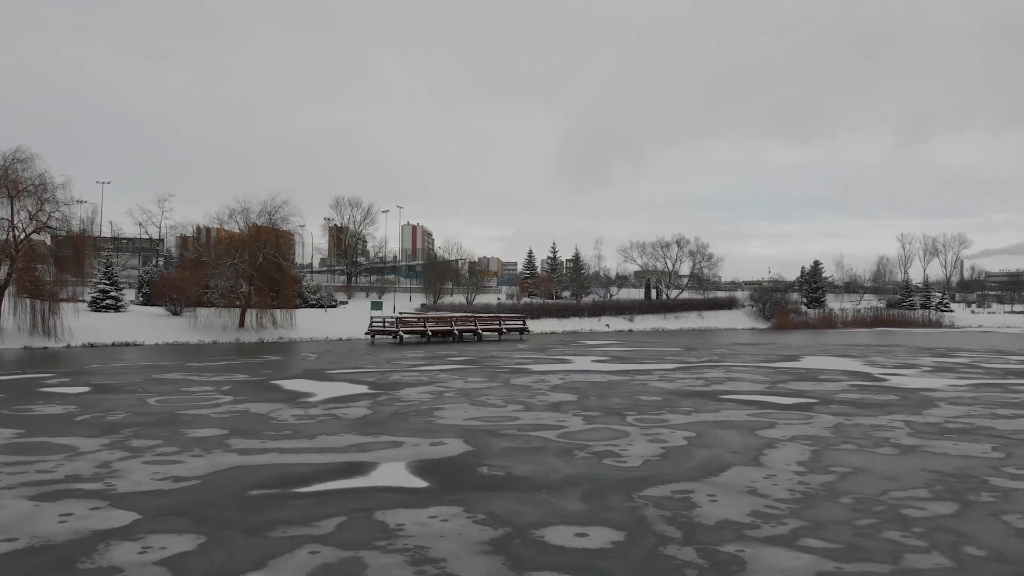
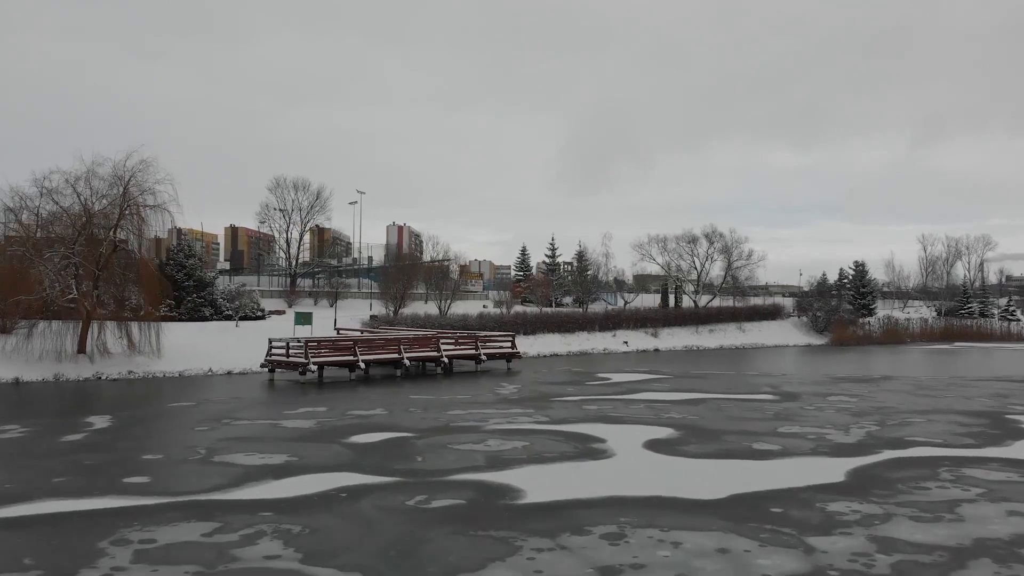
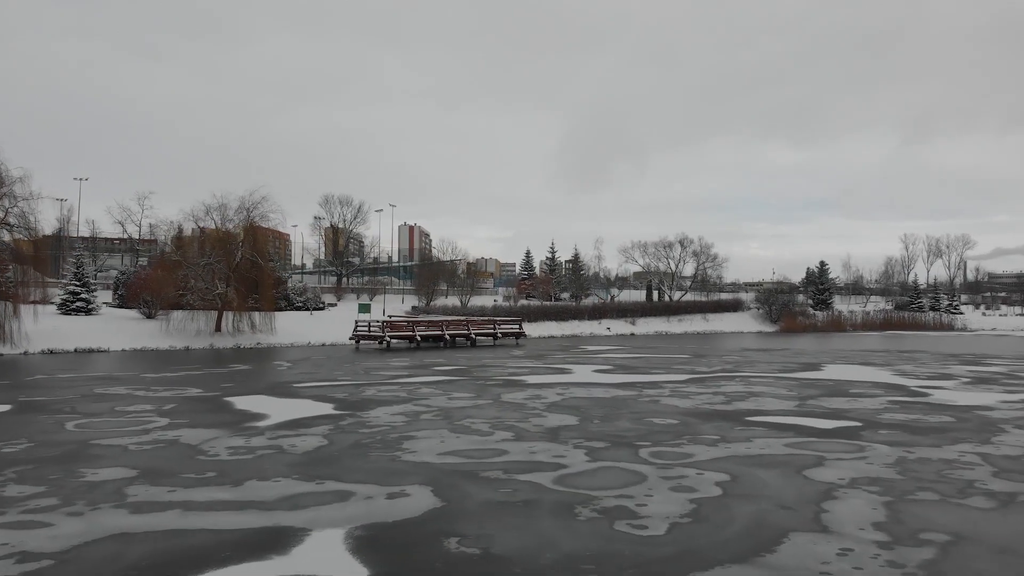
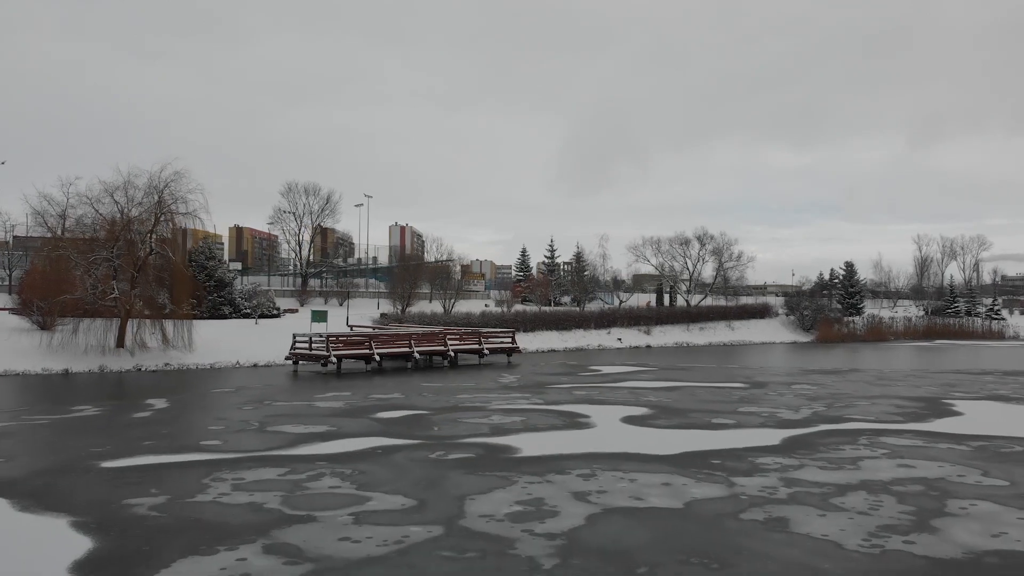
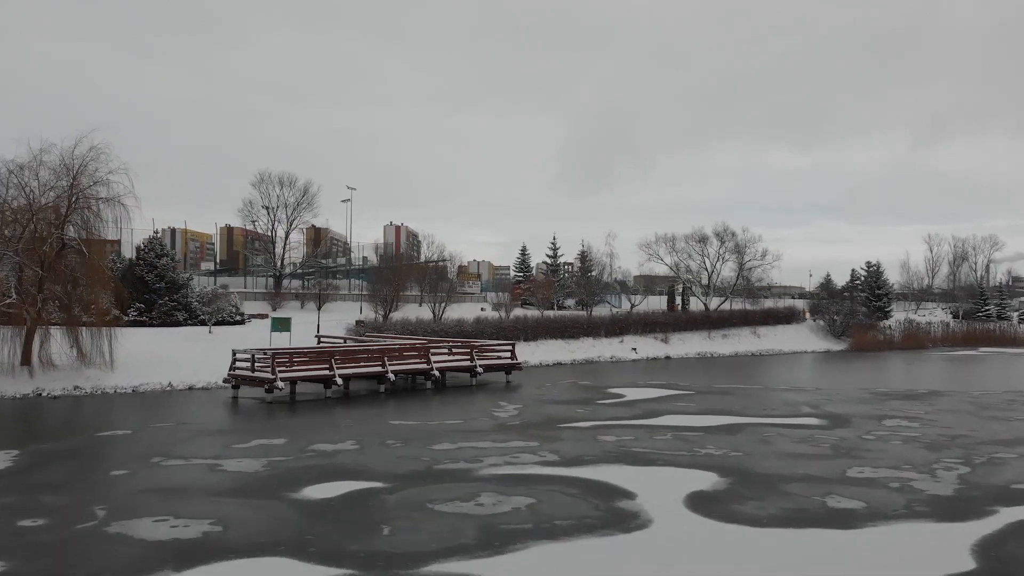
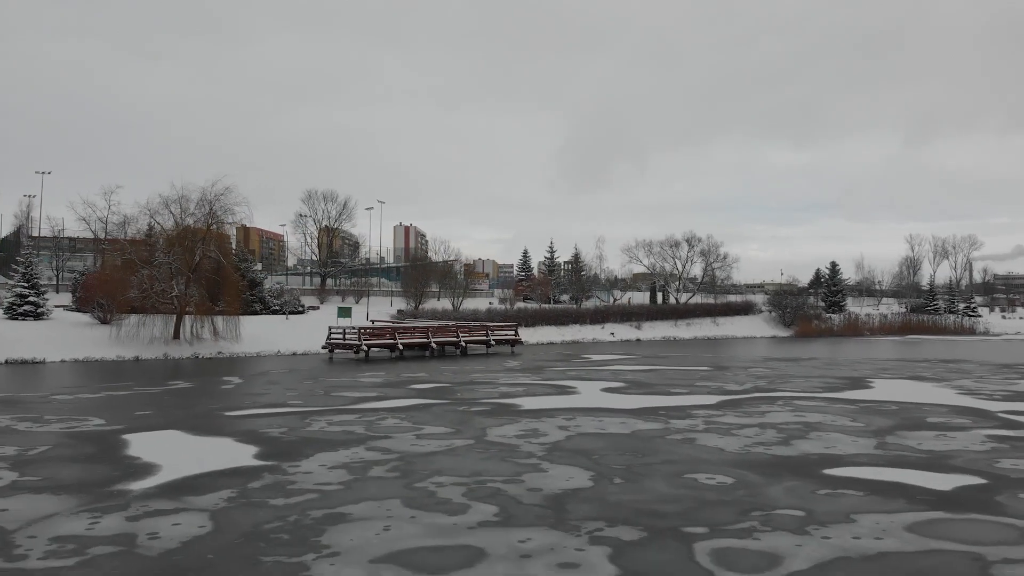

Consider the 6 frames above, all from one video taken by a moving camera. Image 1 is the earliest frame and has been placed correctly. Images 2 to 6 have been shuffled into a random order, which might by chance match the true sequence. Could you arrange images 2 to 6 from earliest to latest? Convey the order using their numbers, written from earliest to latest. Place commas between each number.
3, 6, 4, 2, 5
